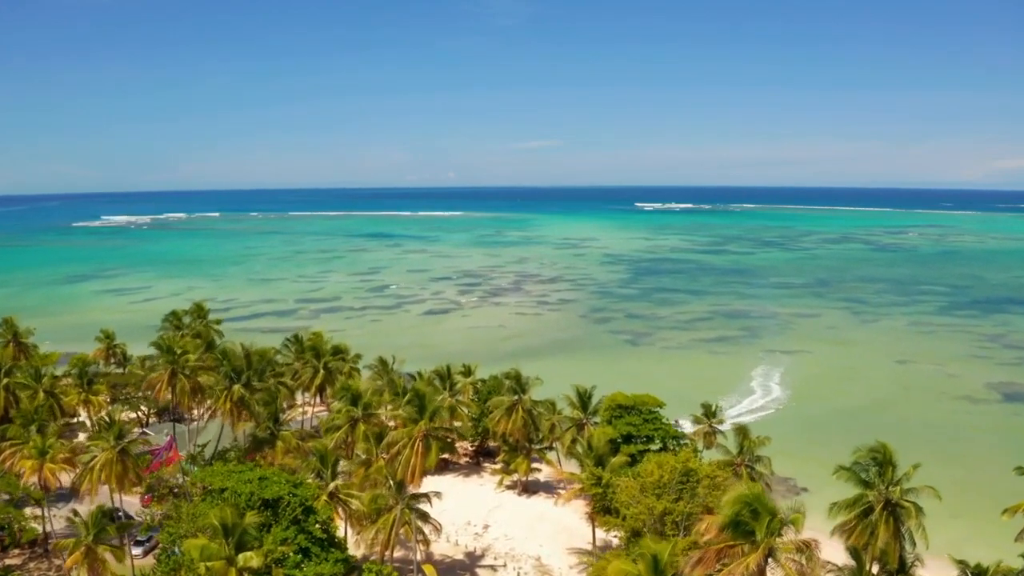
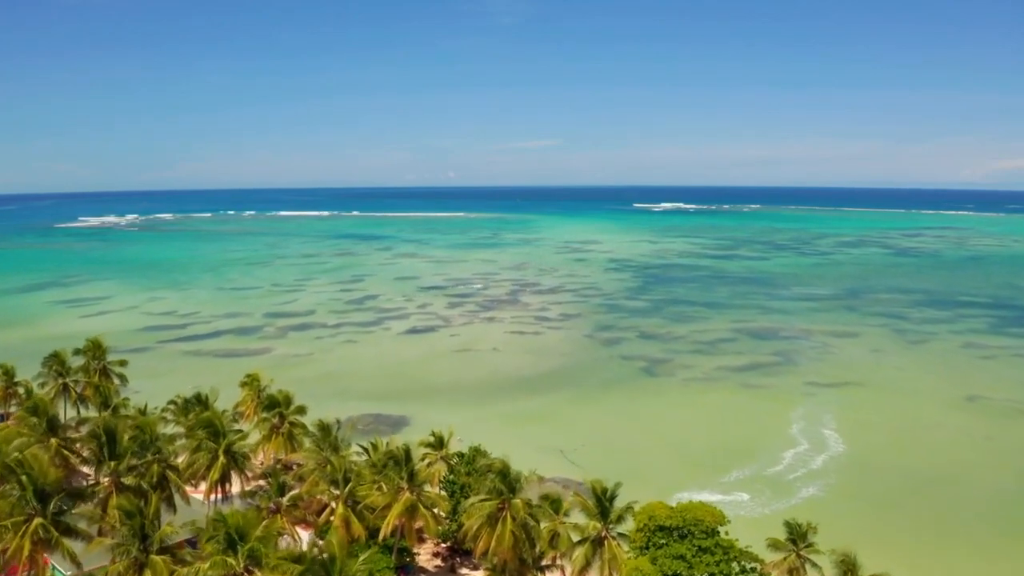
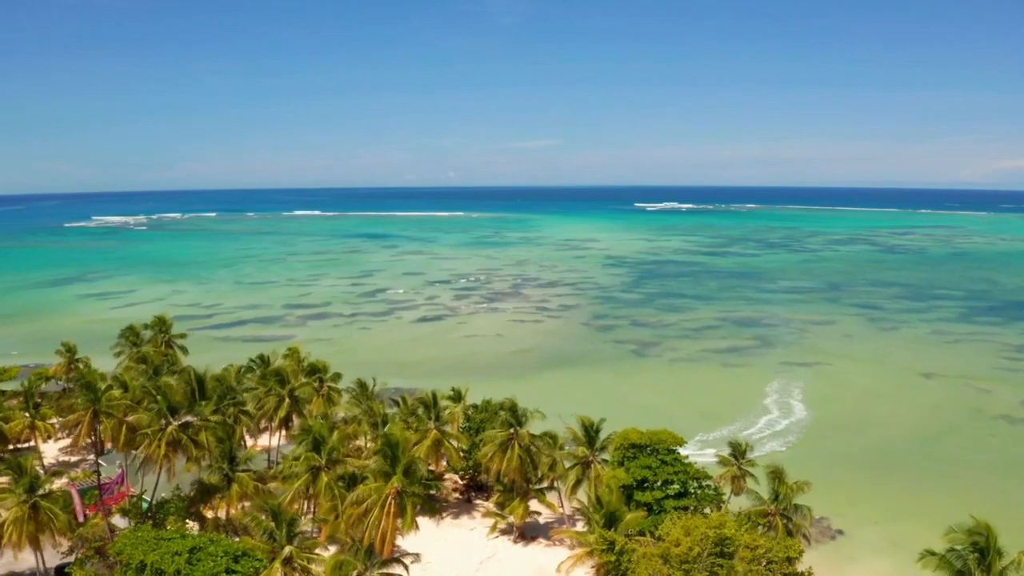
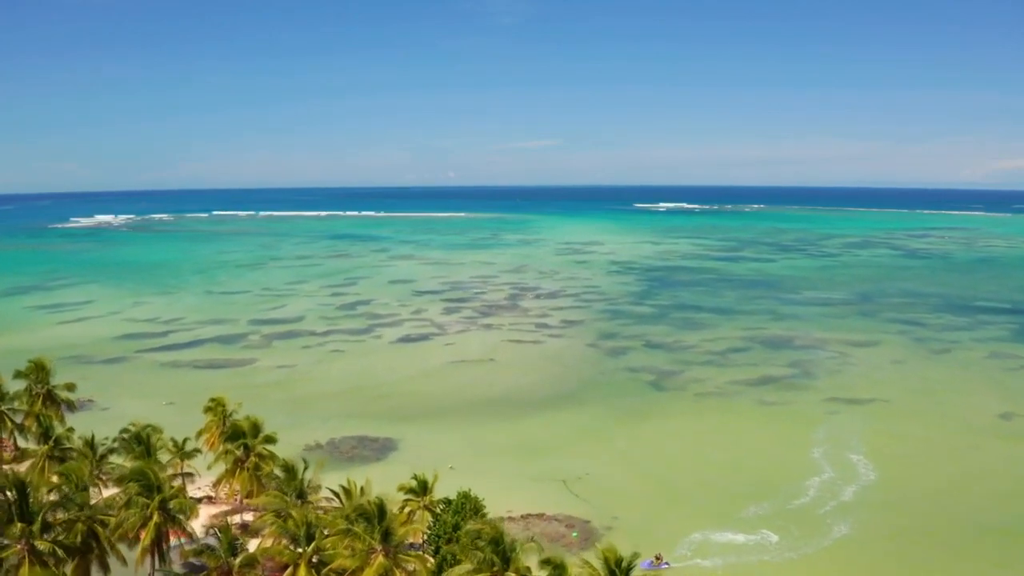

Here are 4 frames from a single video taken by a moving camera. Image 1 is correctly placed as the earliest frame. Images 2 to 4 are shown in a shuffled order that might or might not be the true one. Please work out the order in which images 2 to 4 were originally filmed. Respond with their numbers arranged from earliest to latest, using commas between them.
3, 2, 4
